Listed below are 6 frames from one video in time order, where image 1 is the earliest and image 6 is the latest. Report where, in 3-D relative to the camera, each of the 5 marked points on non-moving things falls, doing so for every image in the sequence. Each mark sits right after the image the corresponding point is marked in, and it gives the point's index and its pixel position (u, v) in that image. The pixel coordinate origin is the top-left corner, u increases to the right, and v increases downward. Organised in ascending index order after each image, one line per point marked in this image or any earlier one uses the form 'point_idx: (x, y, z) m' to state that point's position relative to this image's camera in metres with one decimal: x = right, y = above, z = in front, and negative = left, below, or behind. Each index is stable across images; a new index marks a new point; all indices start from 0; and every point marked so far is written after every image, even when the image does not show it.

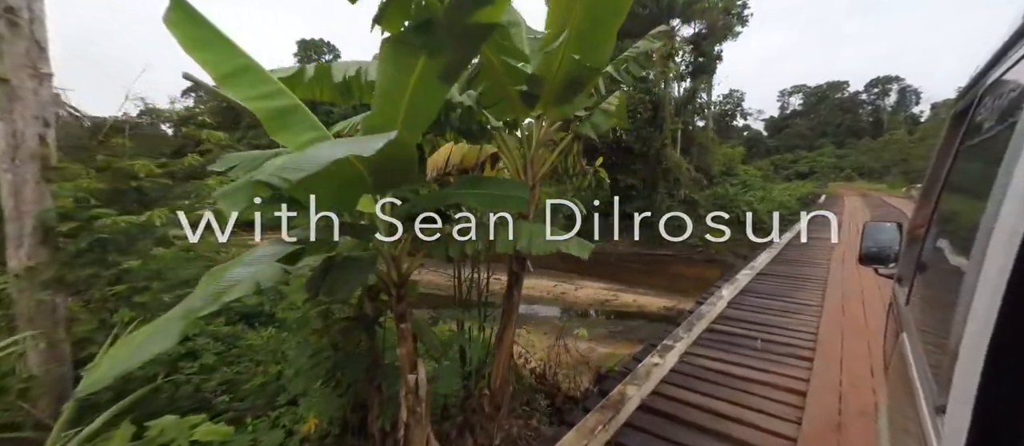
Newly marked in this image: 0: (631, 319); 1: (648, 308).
0: (+2.6, -2.1, +8.2) m
1: (+3.3, -2.0, +9.0) m
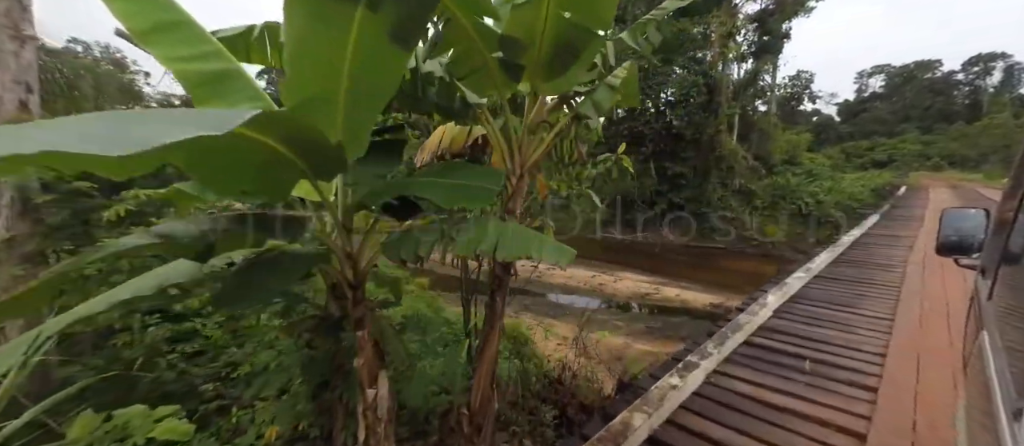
0: (+3.5, -2.0, +8.1) m
1: (+4.3, -1.9, +8.7) m
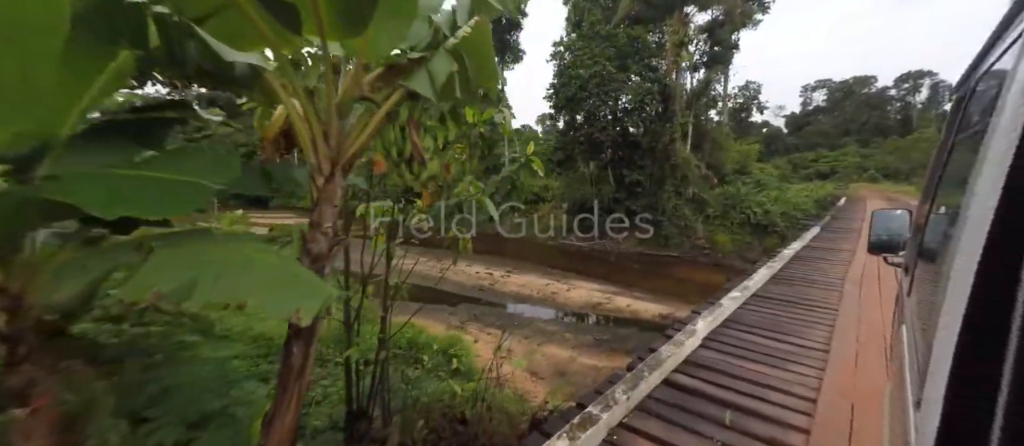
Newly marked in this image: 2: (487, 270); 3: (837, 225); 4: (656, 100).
0: (+2.3, -2.2, +7.7) m
1: (+3.0, -2.1, +8.4) m
2: (-0.9, -1.6, +11.7) m
3: (+9.6, 0.0, +10.8) m
4: (+5.3, +4.4, +13.3) m
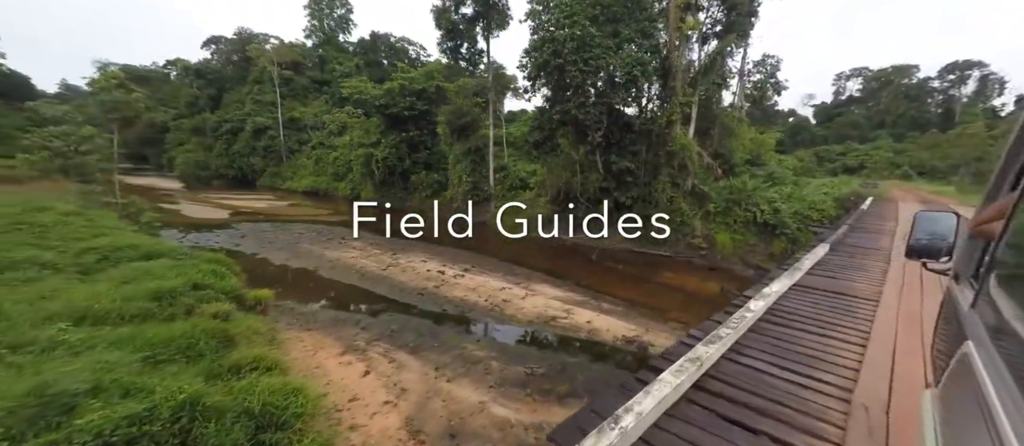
0: (+1.0, -2.2, +6.3) m
1: (+1.7, -2.1, +7.0) m
2: (-2.0, -1.3, +10.3) m
3: (+8.5, -0.2, +8.9) m
4: (+4.5, +4.5, +11.3) m
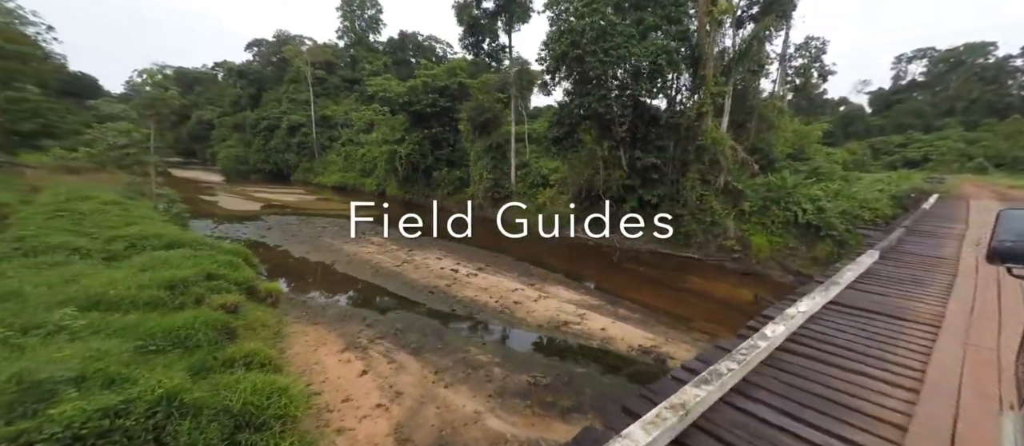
0: (+1.0, -2.2, +5.9) m
1: (+1.8, -2.1, +6.5) m
2: (-1.6, -1.2, +10.1) m
3: (+8.8, -0.3, +8.0) m
4: (+5.1, +4.4, +10.6) m
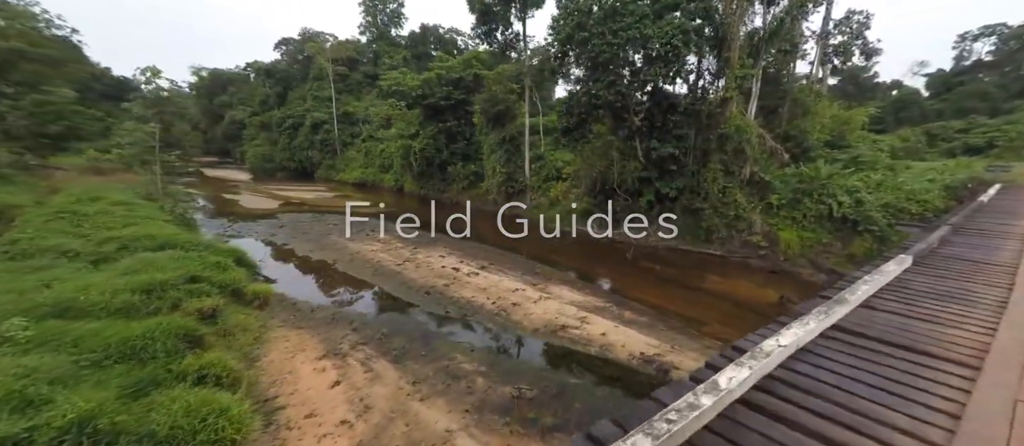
0: (+0.9, -2.2, +5.4) m
1: (+1.7, -2.1, +6.0) m
2: (-1.5, -1.1, +9.8) m
3: (+8.7, -0.2, +6.9) m
4: (+5.1, +4.6, +9.7) m
